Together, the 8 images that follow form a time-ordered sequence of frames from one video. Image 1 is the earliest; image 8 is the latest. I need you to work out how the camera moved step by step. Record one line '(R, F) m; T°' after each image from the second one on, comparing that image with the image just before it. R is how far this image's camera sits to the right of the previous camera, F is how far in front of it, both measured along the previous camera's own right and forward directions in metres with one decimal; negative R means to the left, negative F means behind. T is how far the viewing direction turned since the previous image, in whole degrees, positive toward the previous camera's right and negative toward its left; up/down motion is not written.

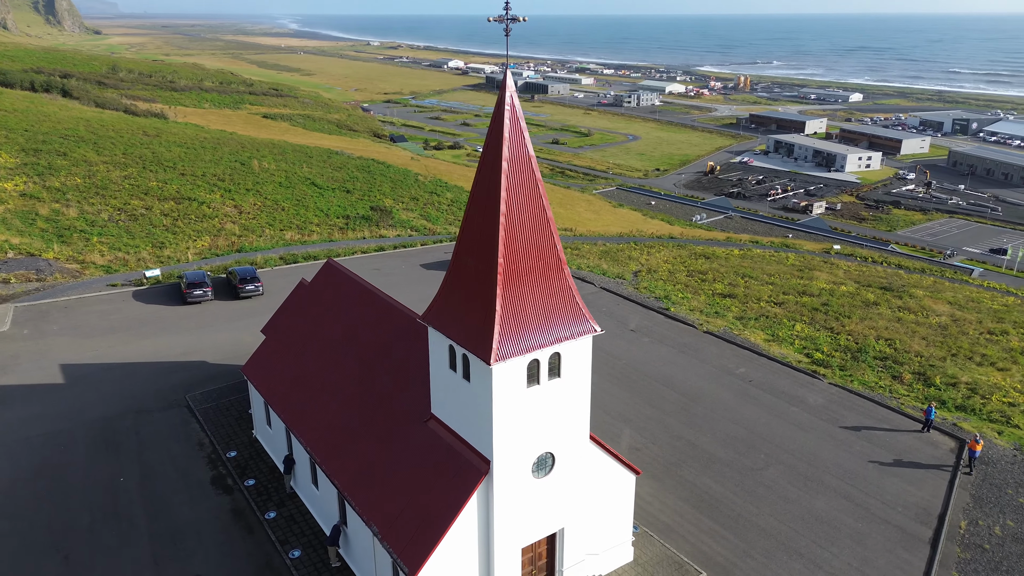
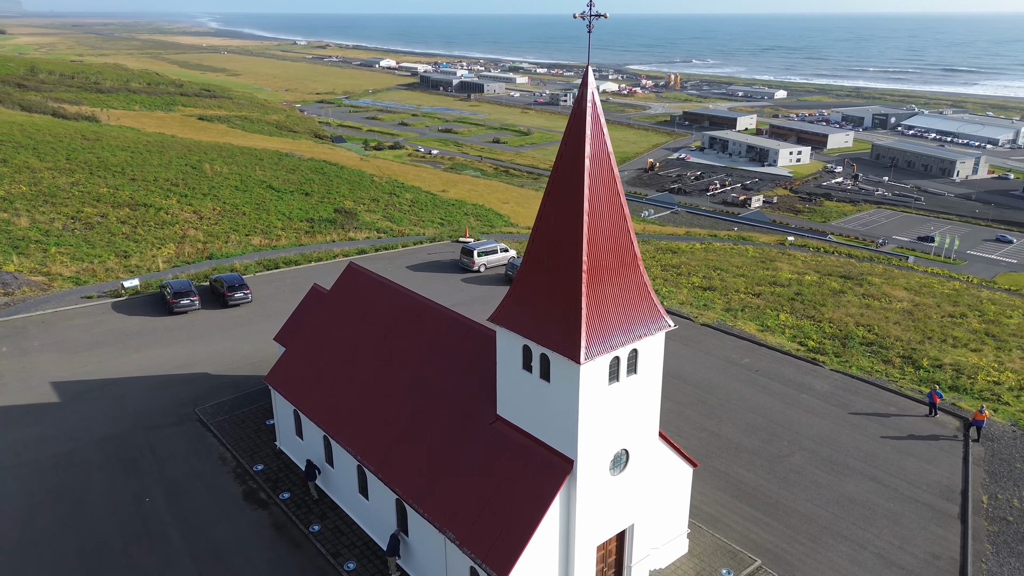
(-2.8, +0.2) m; +5°
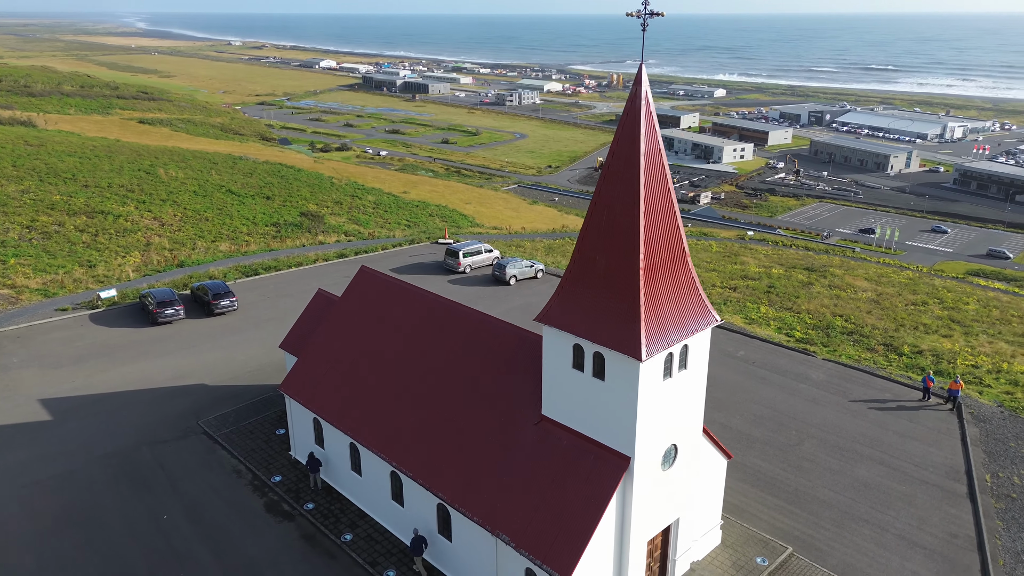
(-2.1, +0.1) m; +4°
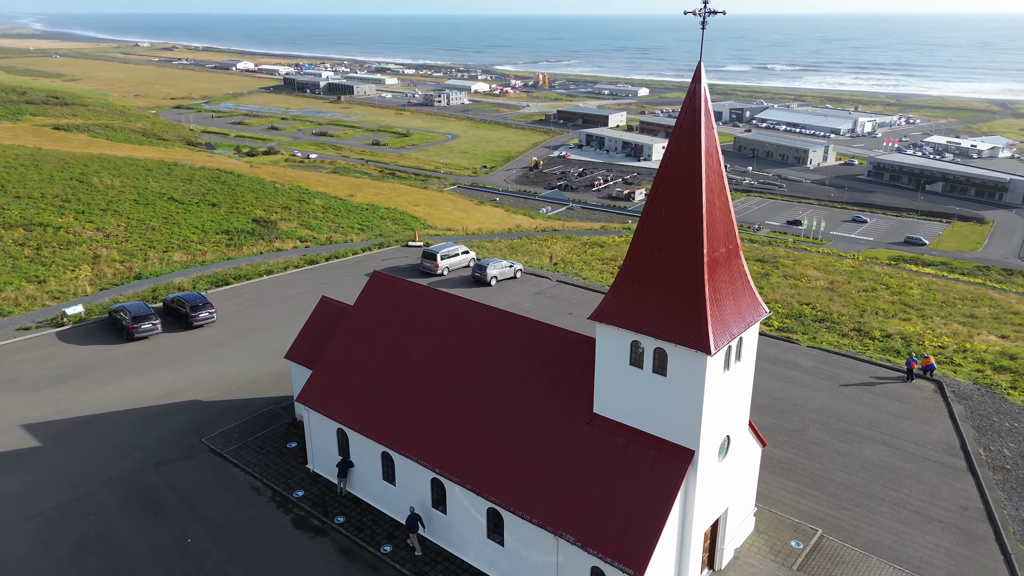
(-2.6, +0.2) m; +5°
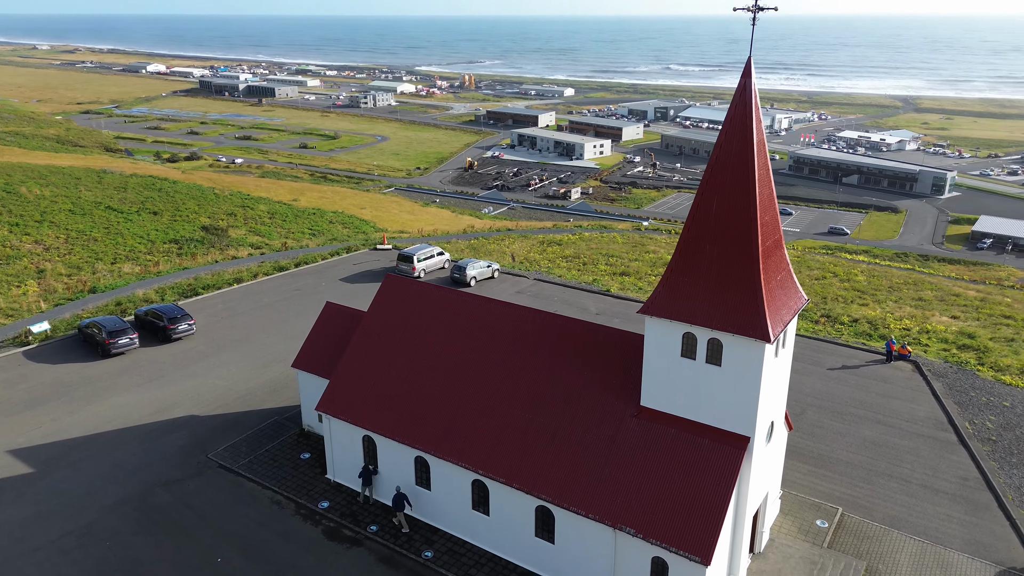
(-2.6, +0.1) m; +5°
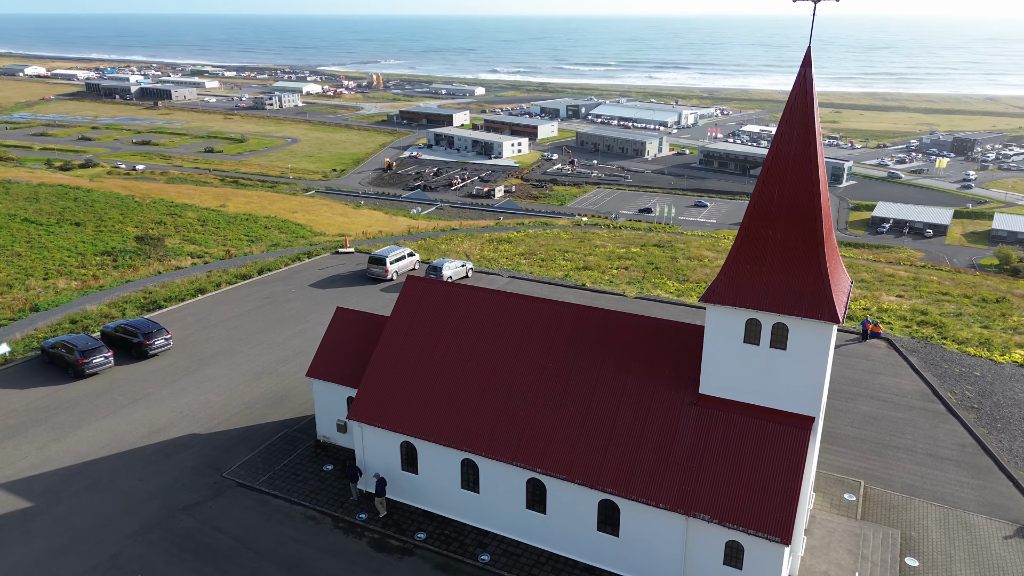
(-3.2, +0.4) m; +7°
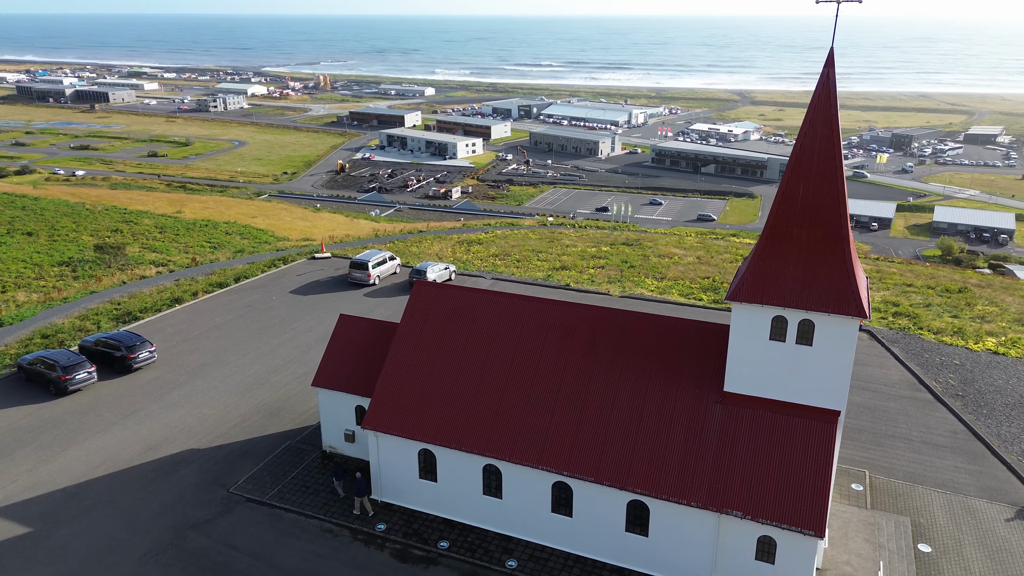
(-1.7, +0.2) m; +4°
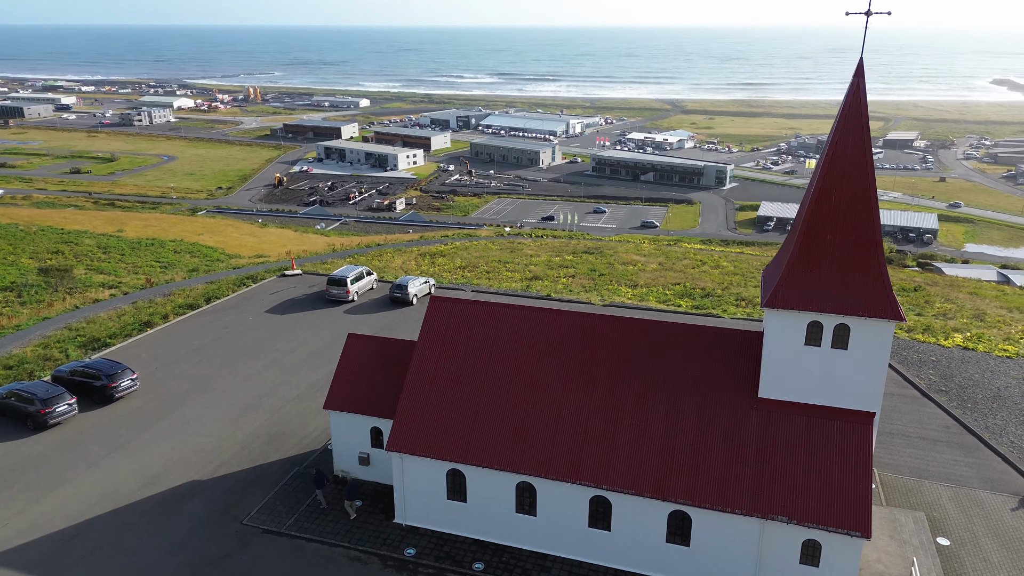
(-2.2, +0.3) m; +5°
